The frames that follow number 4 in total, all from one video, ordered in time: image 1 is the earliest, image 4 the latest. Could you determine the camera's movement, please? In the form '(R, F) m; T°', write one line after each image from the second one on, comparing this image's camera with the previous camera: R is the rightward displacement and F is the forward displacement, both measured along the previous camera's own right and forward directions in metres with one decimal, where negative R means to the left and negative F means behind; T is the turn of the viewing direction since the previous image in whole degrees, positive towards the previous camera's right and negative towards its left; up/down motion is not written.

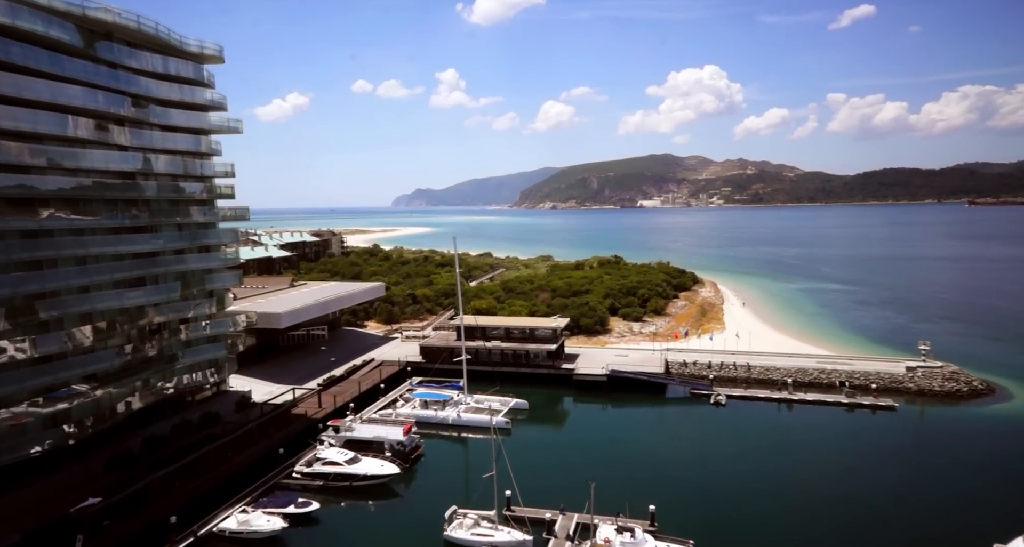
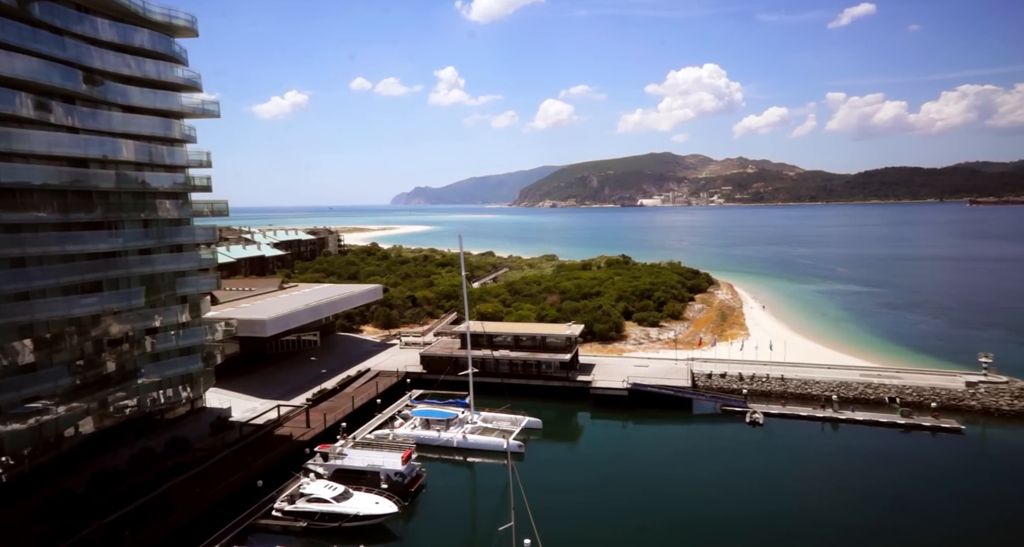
(-0.7, +4.0) m; 0°
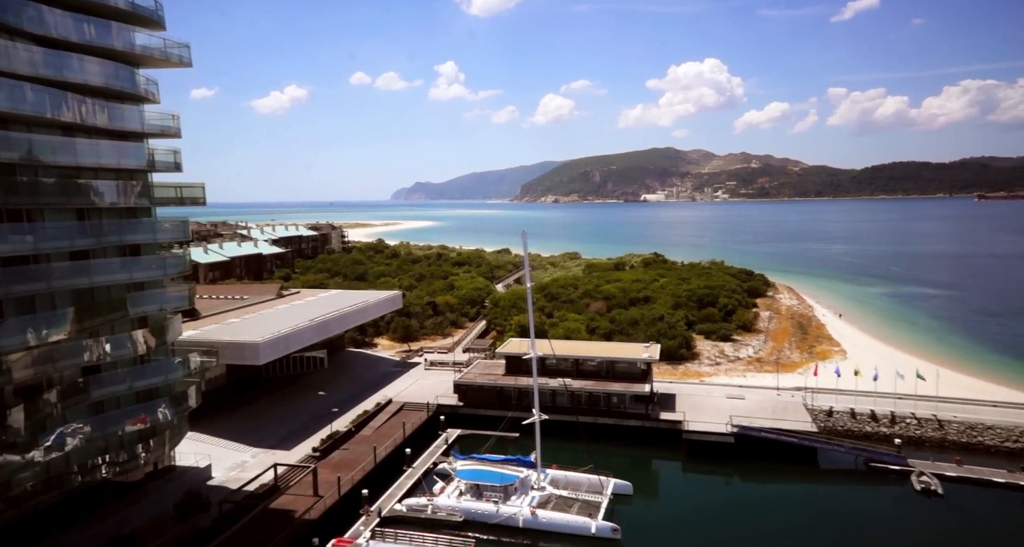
(-3.1, +8.6) m; 0°
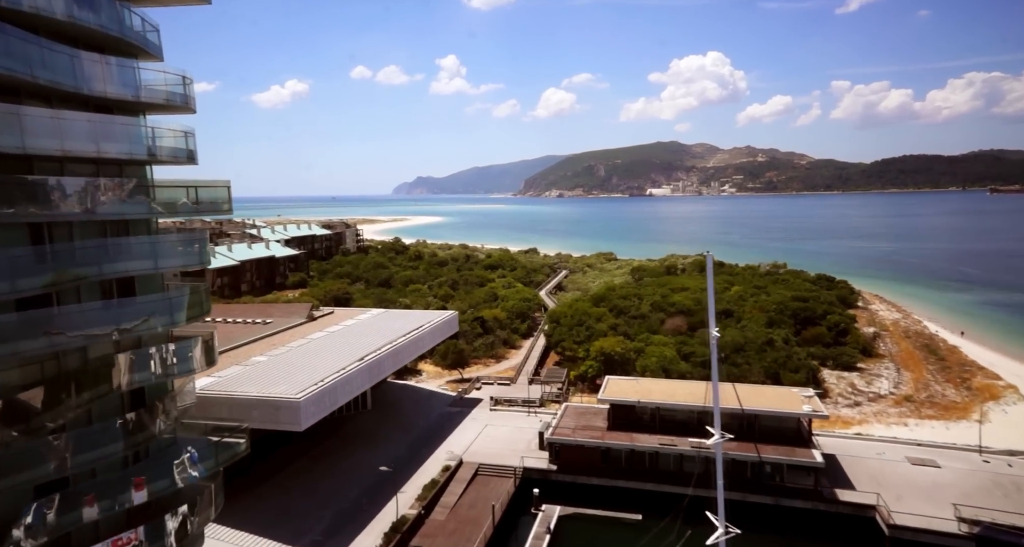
(-4.4, +7.7) m; 0°
